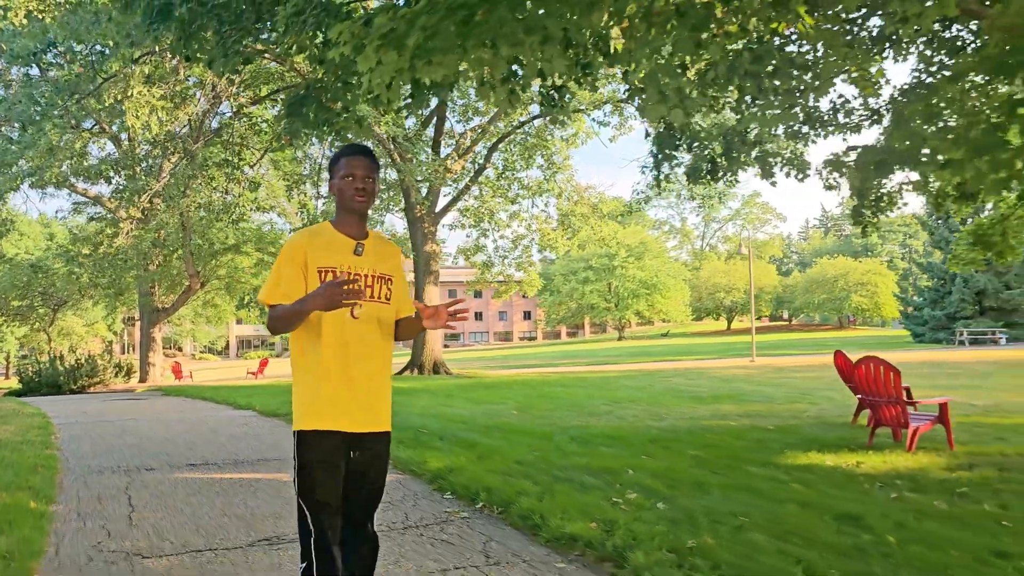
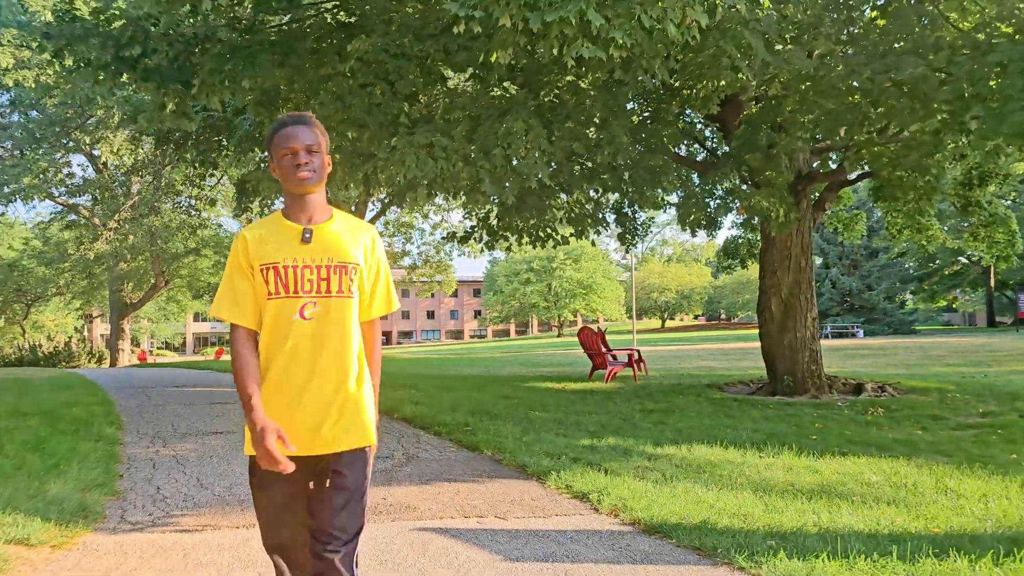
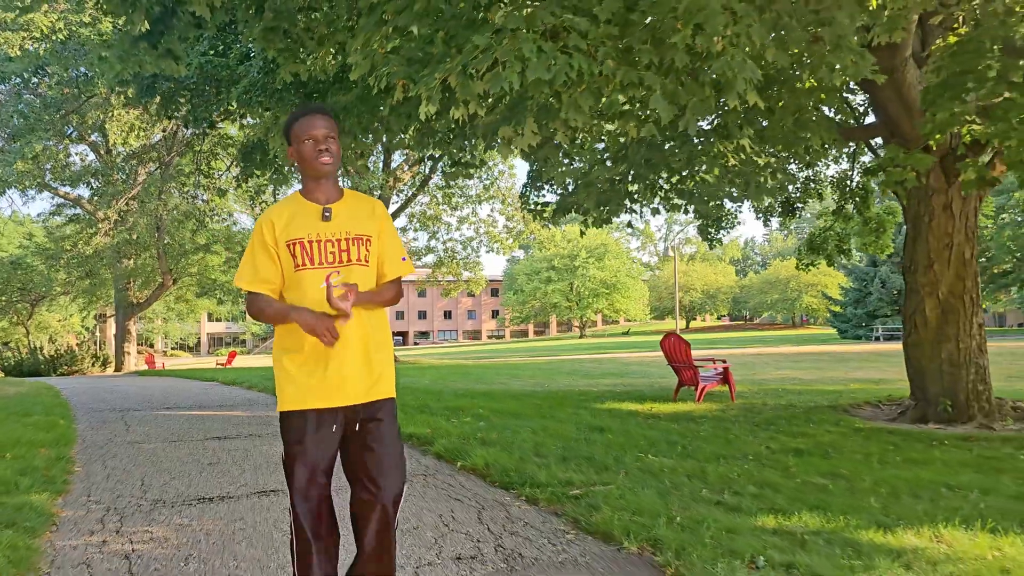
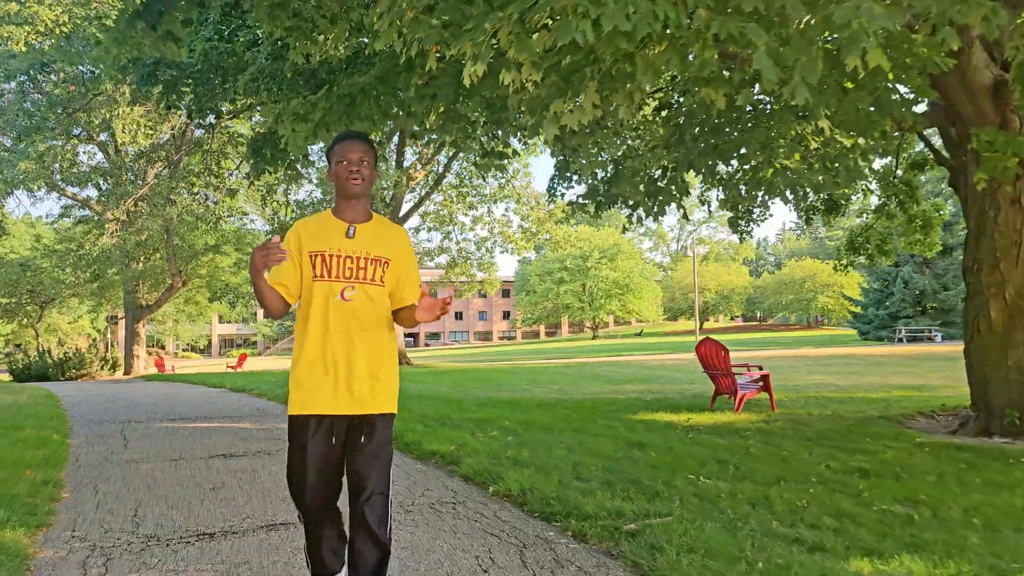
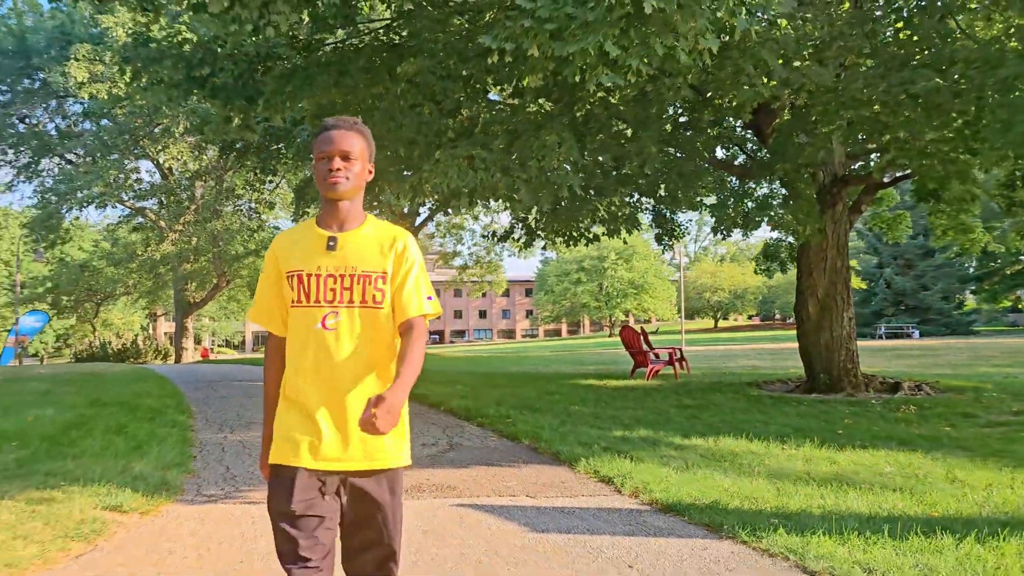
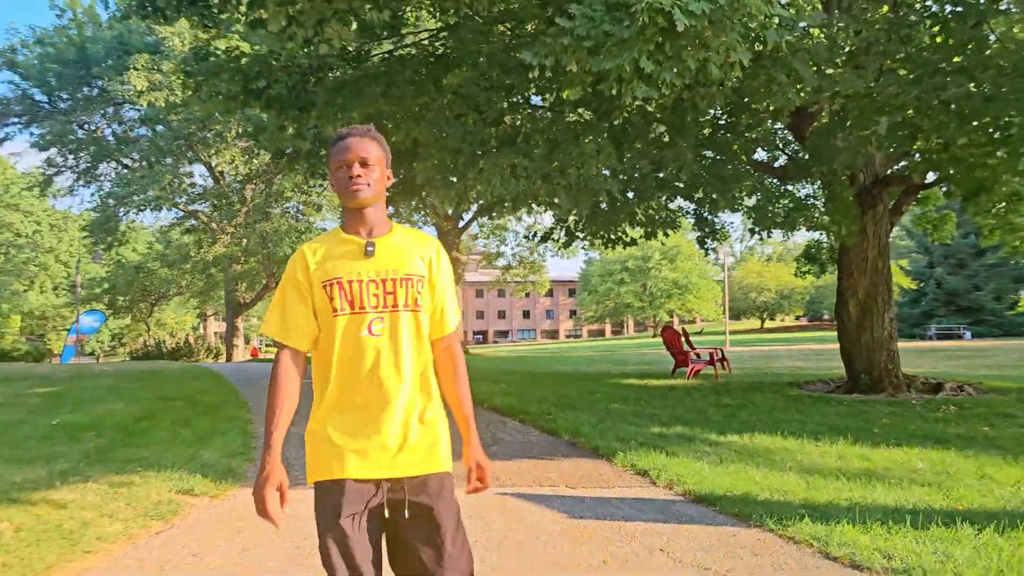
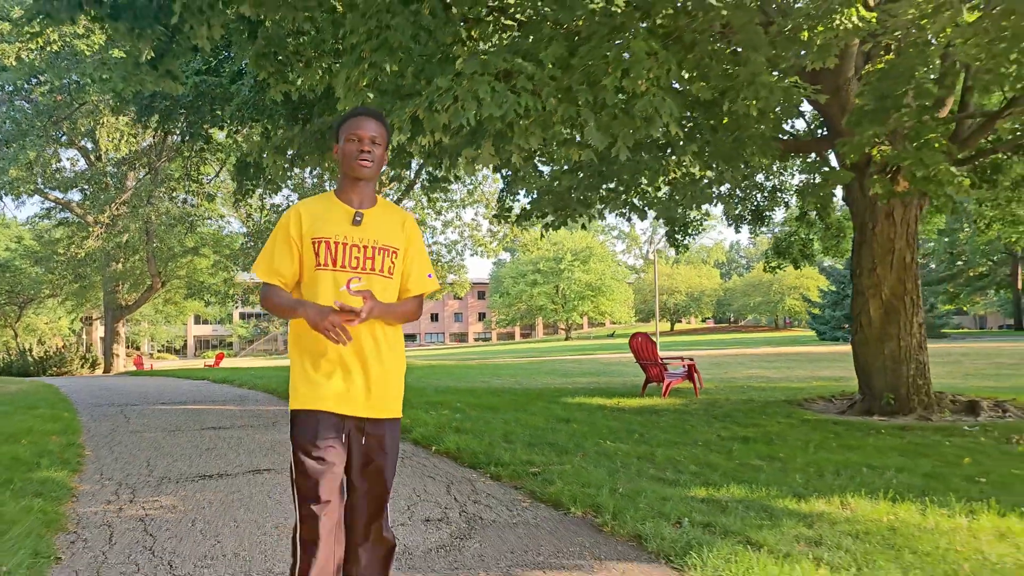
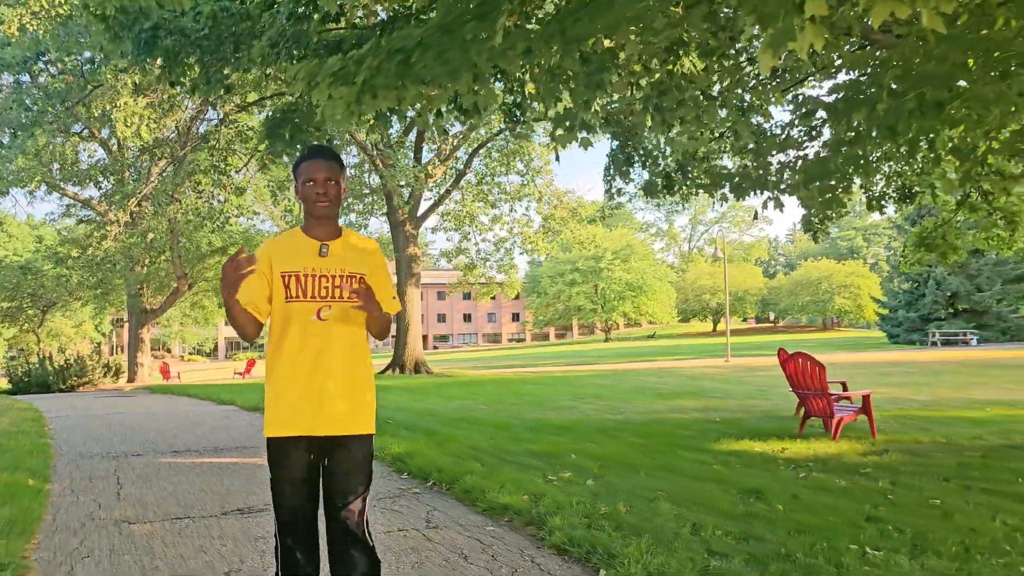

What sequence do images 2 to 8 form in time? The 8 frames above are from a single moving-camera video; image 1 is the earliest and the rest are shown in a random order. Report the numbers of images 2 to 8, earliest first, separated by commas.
8, 4, 3, 7, 2, 5, 6
